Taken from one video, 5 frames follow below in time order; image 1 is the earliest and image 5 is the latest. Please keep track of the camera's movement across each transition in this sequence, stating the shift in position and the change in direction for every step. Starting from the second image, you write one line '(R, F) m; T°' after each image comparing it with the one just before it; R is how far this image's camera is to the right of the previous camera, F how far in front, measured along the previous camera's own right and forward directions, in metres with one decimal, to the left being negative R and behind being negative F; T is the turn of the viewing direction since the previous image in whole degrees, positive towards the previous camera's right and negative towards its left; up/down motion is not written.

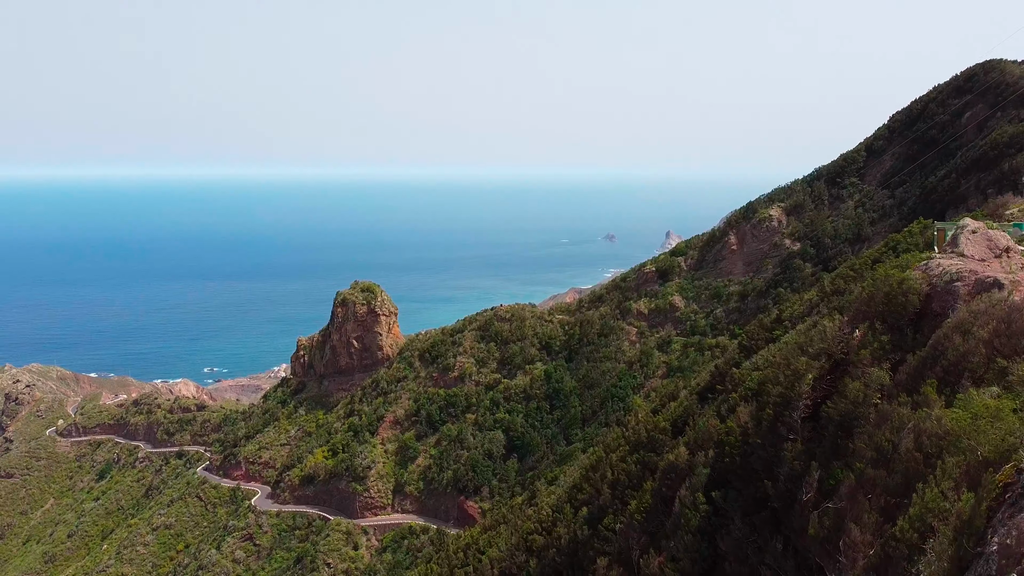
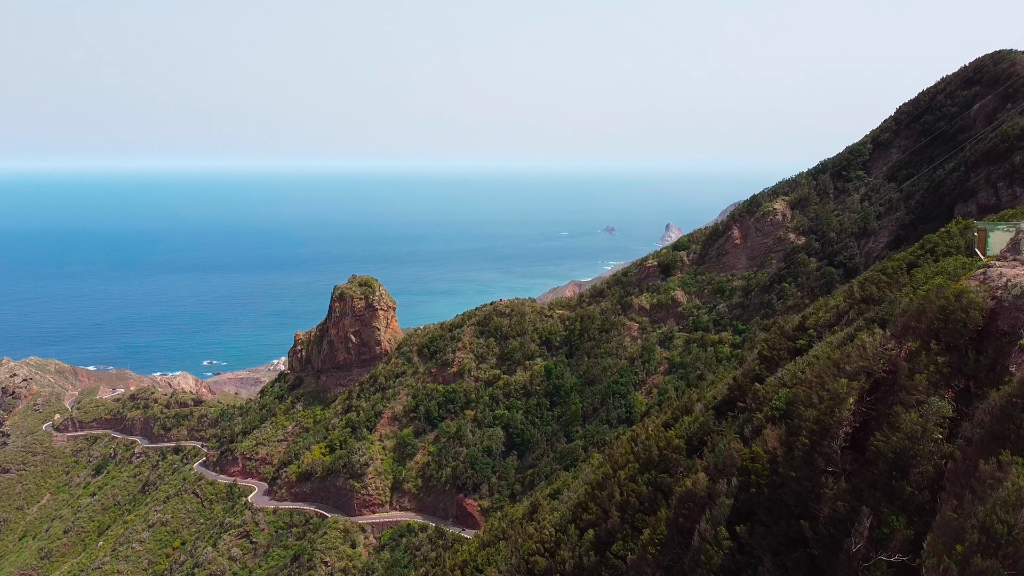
(0.0, +0.6) m; 0°
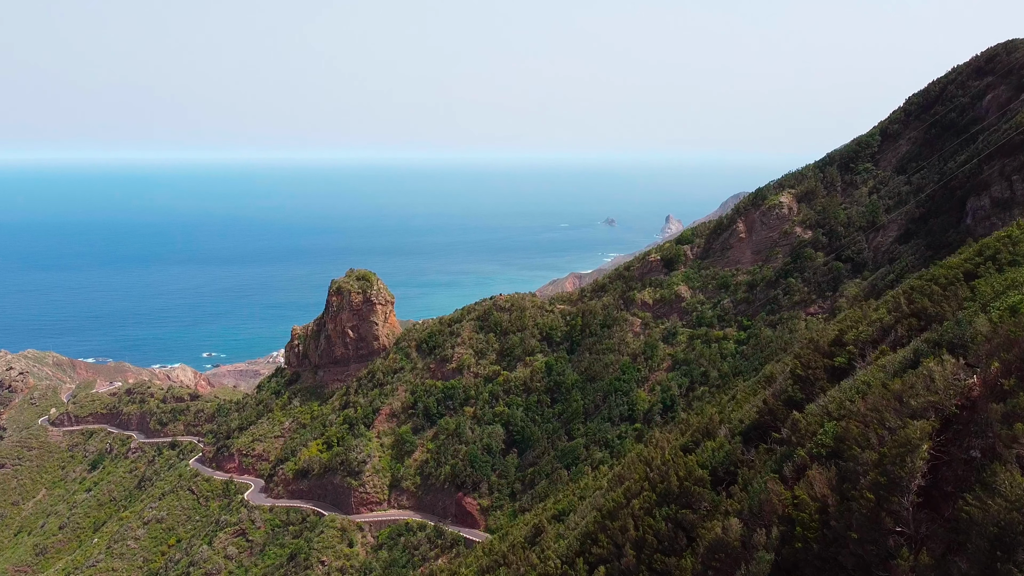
(0.0, +0.8) m; 0°
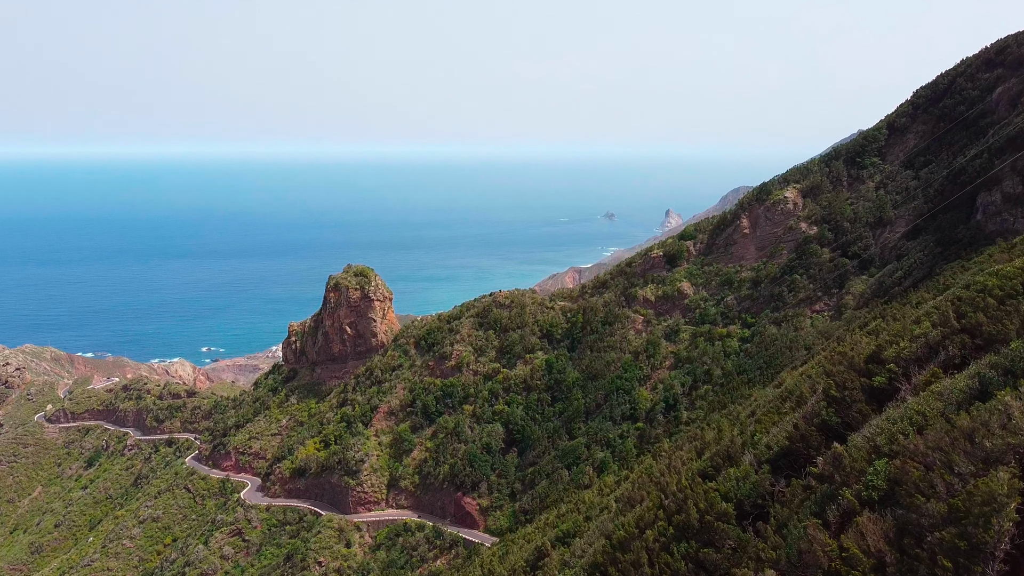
(0.0, +0.6) m; 0°
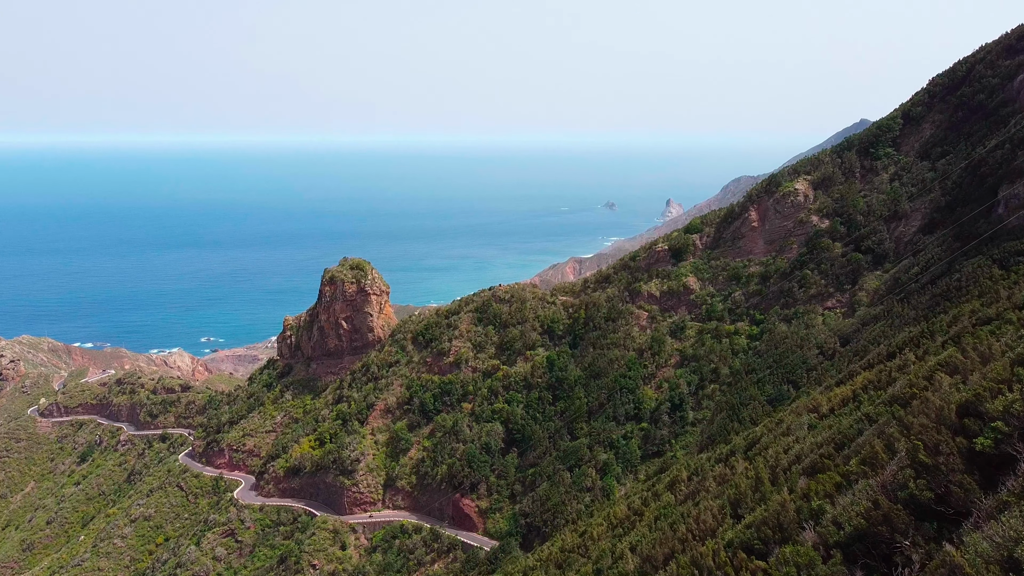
(0.0, +1.2) m; 0°
